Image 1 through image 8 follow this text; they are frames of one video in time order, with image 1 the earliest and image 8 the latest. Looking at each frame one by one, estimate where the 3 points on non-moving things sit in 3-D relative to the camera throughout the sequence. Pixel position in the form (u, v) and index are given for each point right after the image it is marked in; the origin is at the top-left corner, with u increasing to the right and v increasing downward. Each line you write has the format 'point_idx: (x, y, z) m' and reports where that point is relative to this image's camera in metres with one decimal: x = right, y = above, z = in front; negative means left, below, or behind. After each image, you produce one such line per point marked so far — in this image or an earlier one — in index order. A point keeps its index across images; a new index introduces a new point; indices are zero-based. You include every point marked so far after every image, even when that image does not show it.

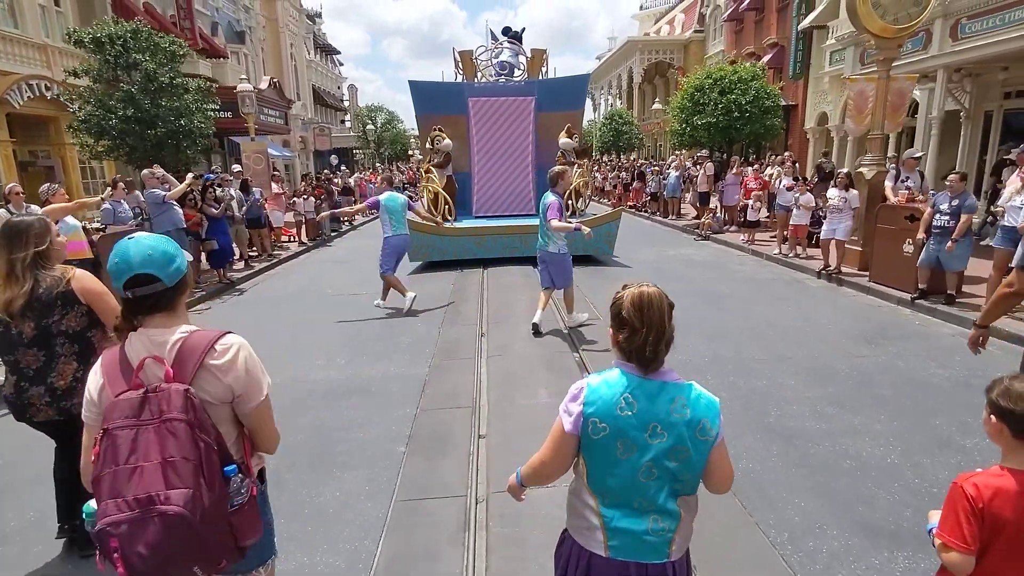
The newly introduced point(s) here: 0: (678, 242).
0: (+3.4, +0.9, +12.8) m
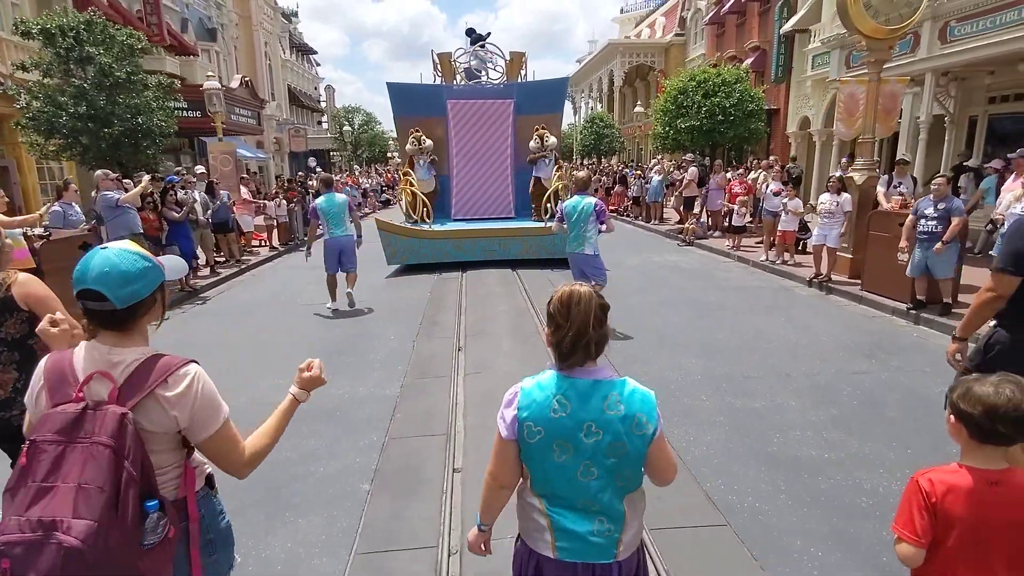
0: (+3.0, +0.8, +12.5) m
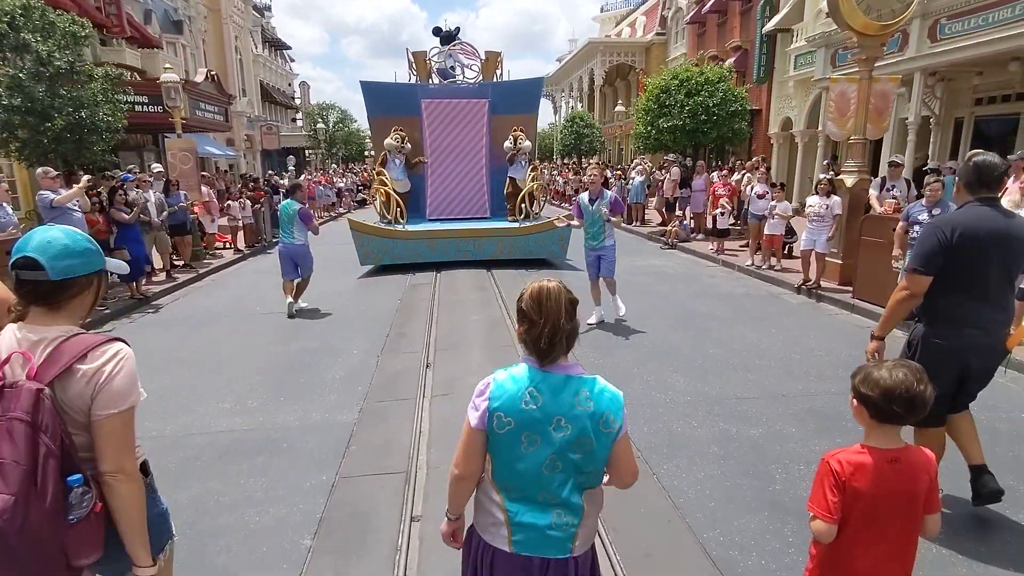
0: (+2.6, +0.7, +12.1) m
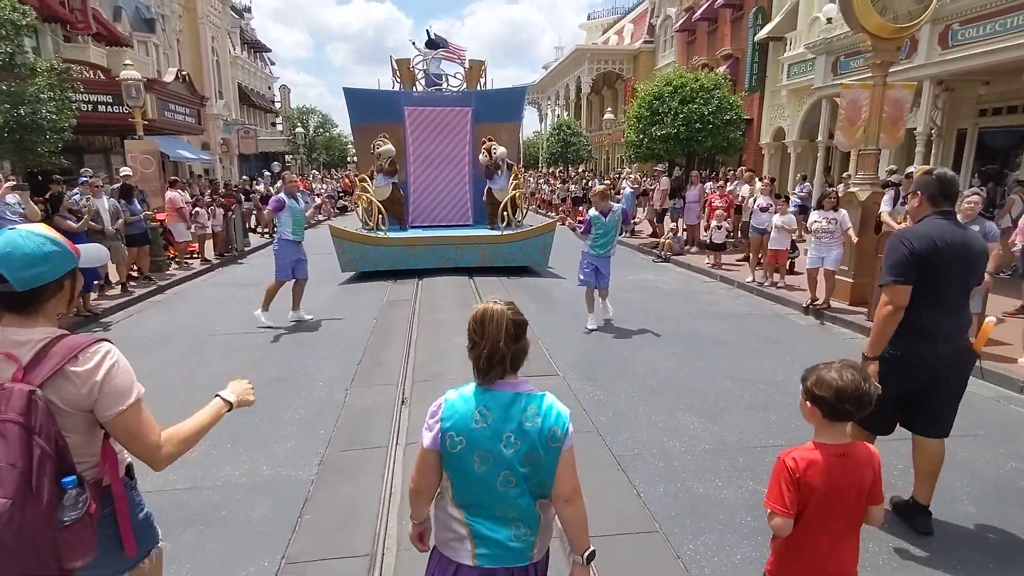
0: (+2.3, +0.4, +11.5) m
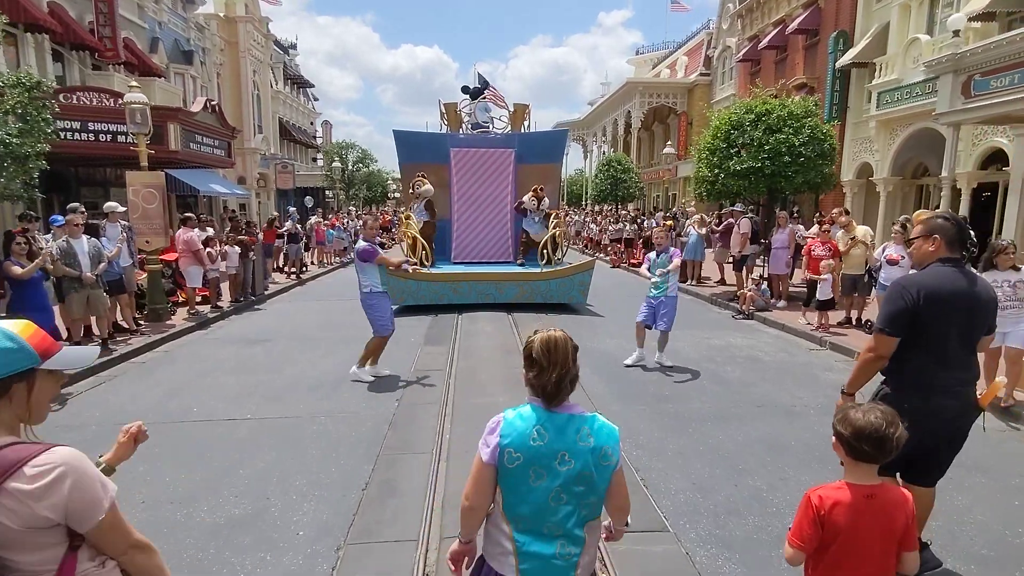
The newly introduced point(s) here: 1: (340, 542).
0: (+3.2, -0.5, +9.6) m
1: (-0.9, -1.3, +3.3) m
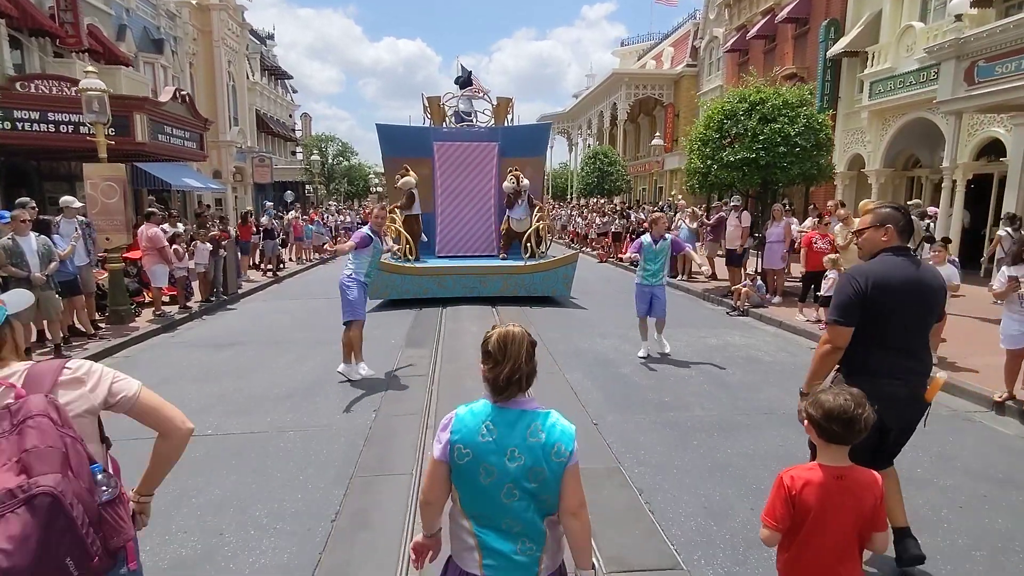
0: (+3.0, -0.5, +9.2) m
1: (-0.9, -1.3, +2.8) m
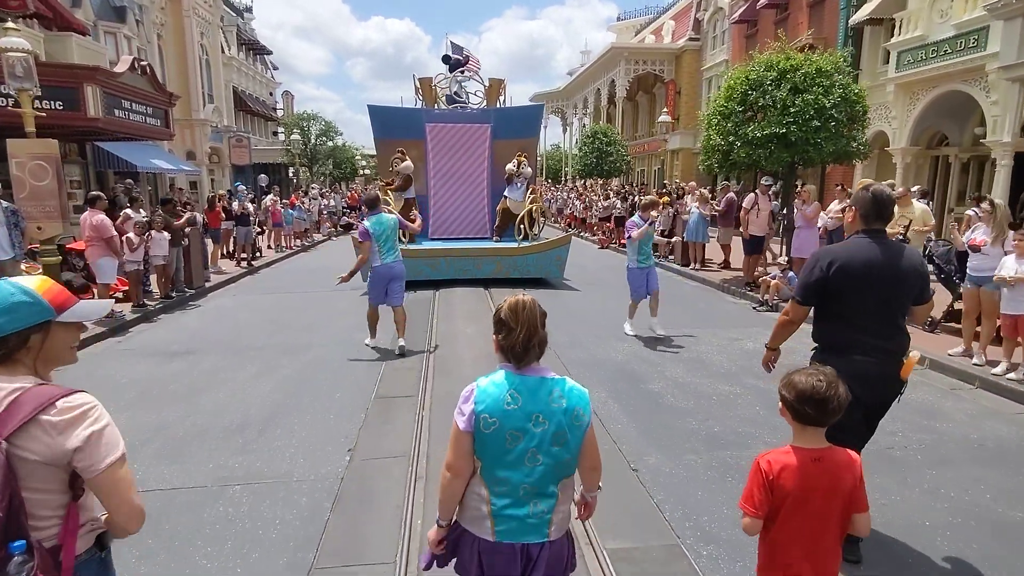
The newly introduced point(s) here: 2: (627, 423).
0: (+3.0, -0.4, +8.2) m
1: (-0.8, -1.4, +1.7) m
2: (+0.8, -1.0, +4.5) m
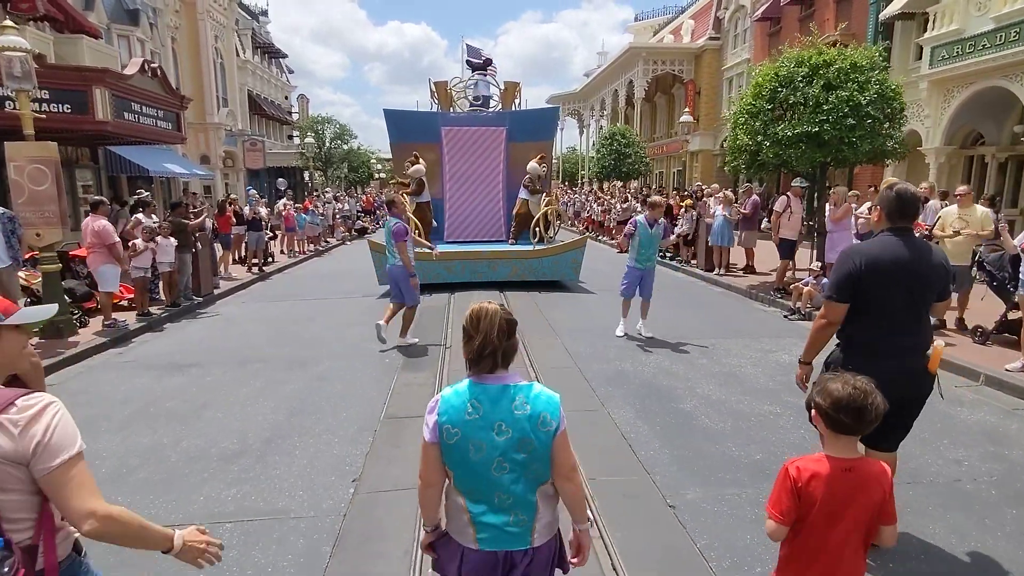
0: (+3.2, -0.5, +7.7) m
1: (-0.7, -1.5, +1.3) m
2: (+1.0, -1.1, +4.1) m
